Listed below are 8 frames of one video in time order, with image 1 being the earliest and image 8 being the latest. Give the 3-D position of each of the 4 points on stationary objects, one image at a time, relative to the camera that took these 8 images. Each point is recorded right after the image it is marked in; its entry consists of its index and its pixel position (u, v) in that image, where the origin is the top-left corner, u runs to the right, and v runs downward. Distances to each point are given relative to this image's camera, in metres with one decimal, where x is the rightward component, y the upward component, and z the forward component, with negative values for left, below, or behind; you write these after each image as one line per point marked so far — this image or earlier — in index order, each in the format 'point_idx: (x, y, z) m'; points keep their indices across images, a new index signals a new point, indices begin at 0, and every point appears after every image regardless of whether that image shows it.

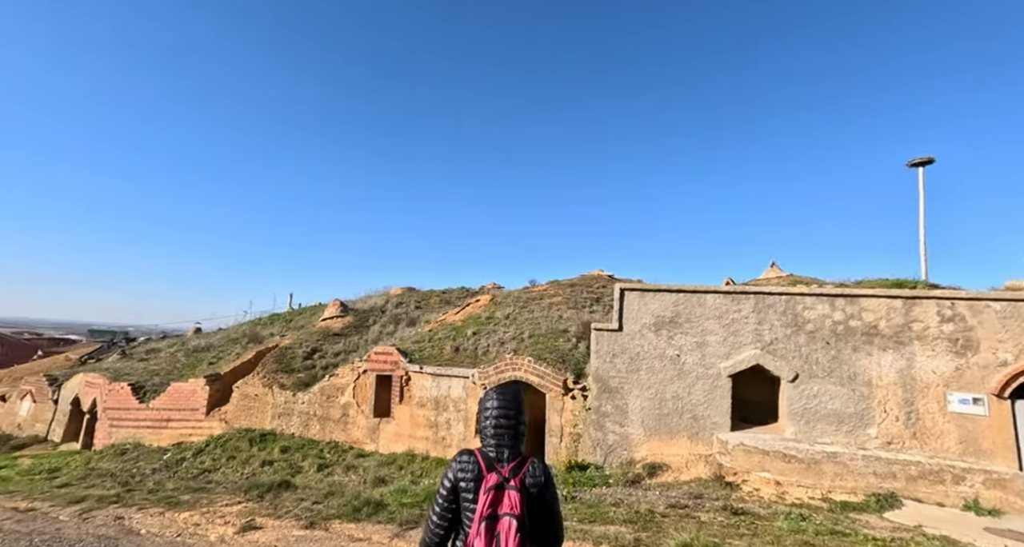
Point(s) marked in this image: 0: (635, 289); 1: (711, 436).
0: (+2.1, -0.3, +8.4) m
1: (+3.1, -2.5, +7.5) m
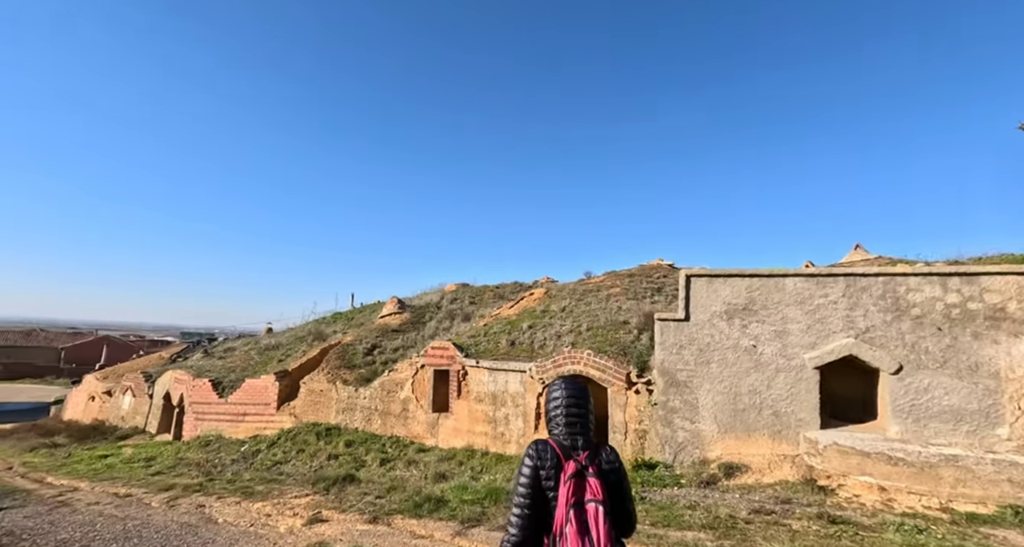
0: (+3.0, 0.0, +7.8) m
1: (+4.0, -2.3, +6.8) m
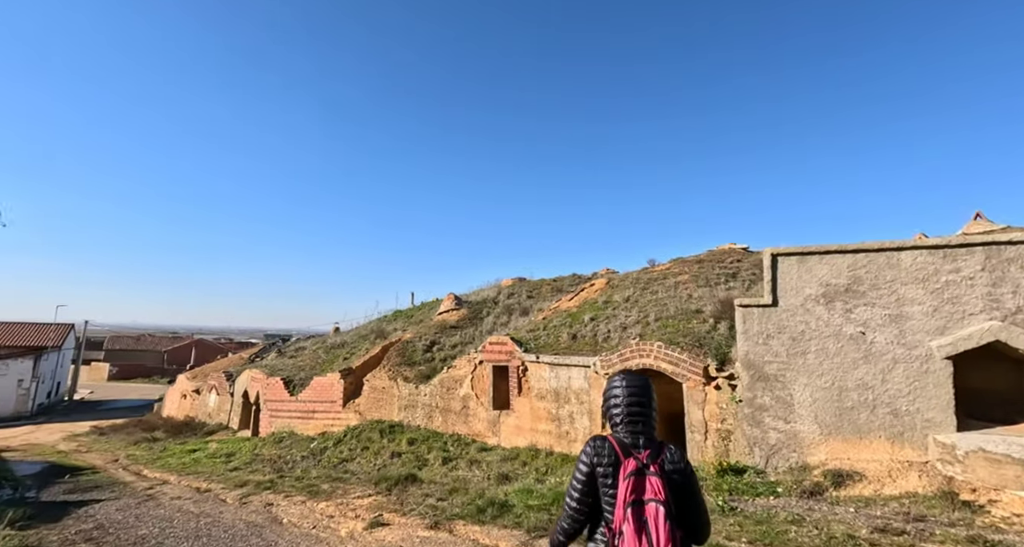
0: (+3.9, +0.3, +6.8) m
1: (+4.8, -1.9, +5.7) m
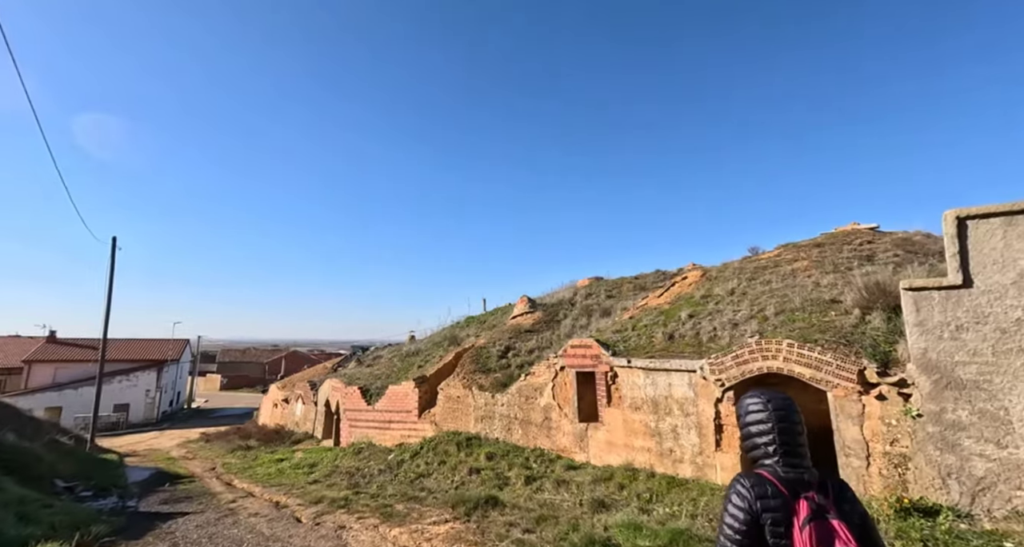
0: (+4.9, +0.6, +4.9) m
1: (+5.7, -1.5, +3.8) m
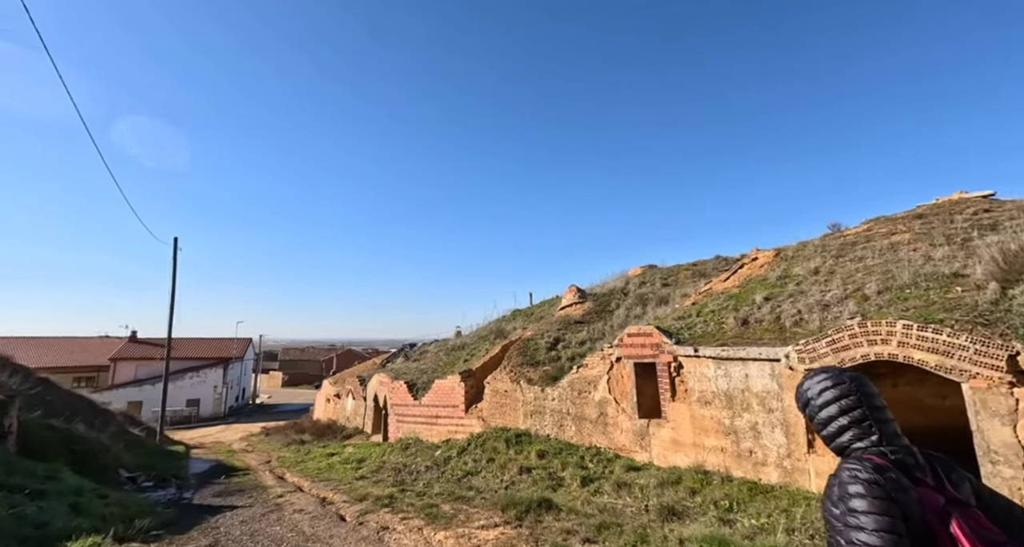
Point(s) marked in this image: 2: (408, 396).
0: (+5.3, +1.0, +3.6) m
1: (+6.1, -1.1, +2.4) m
2: (-3.9, -4.6, +18.5) m
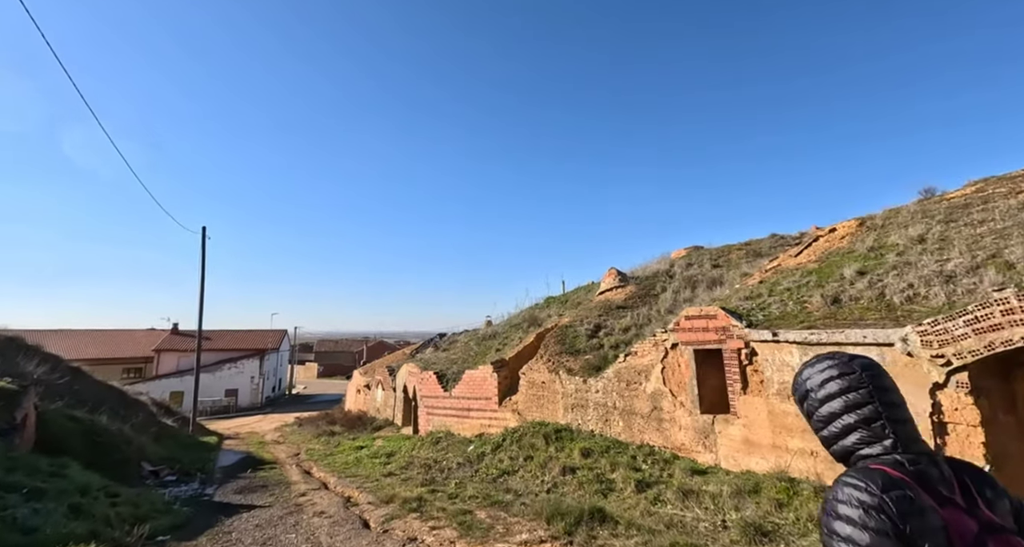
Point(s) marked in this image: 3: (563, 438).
0: (+5.6, +1.4, +2.1) m
1: (+6.4, -0.8, +0.8) m
2: (-2.7, -4.1, +17.5) m
3: (+1.2, -3.8, +11.2) m
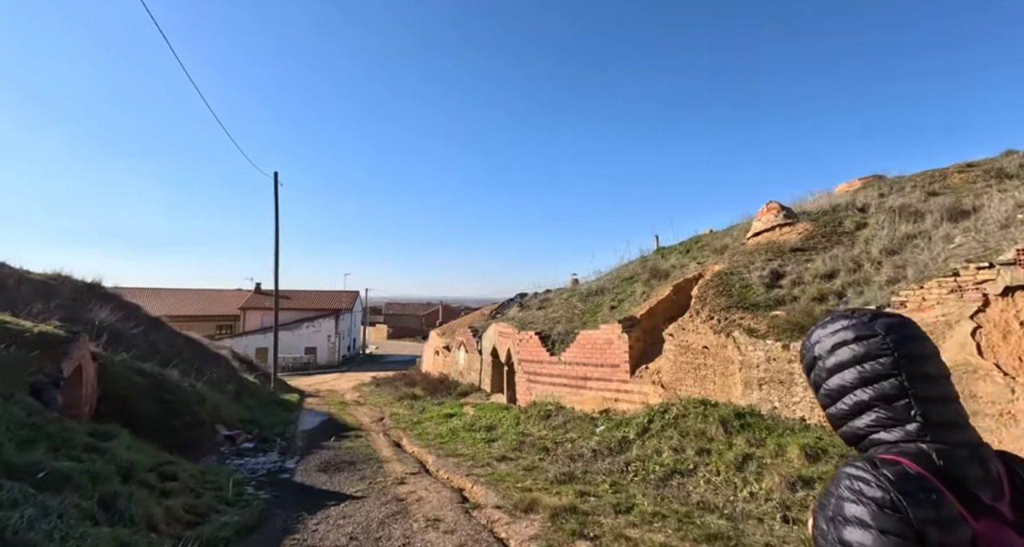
0: (+7.2, +2.0, -2.0) m
1: (+7.8, -0.2, -3.2) m
2: (+0.9, -2.3, +14.7) m
3: (+3.9, -2.4, +7.9) m
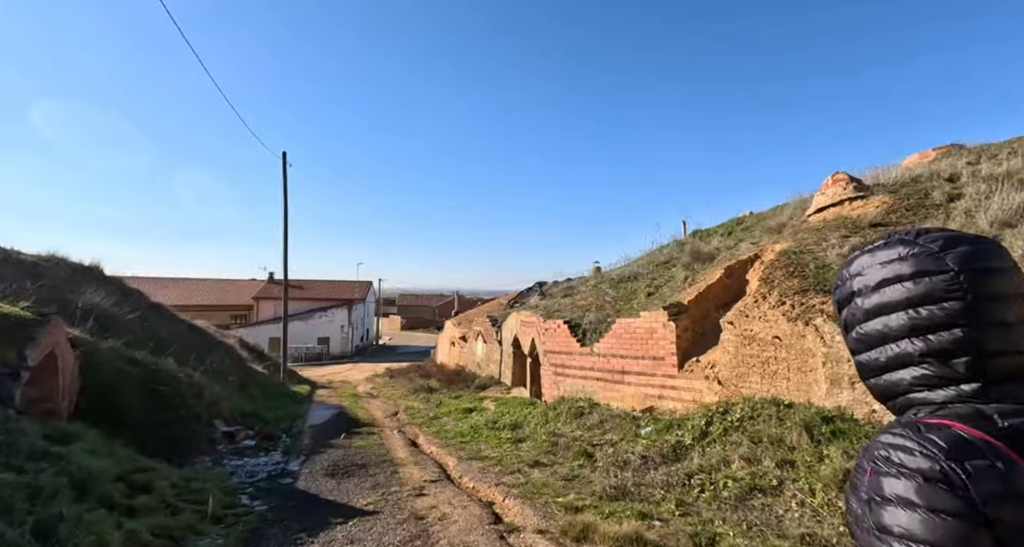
0: (+7.5, +2.2, -3.6) m
1: (+8.1, 0.0, -4.8) m
2: (+1.6, -1.8, +13.3) m
3: (+4.5, -2.1, +6.5) m
